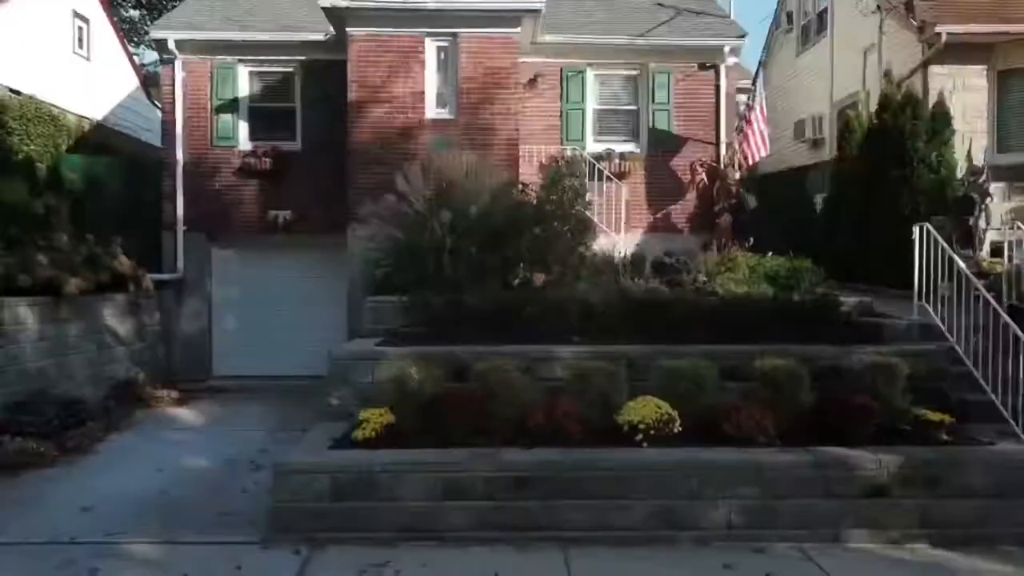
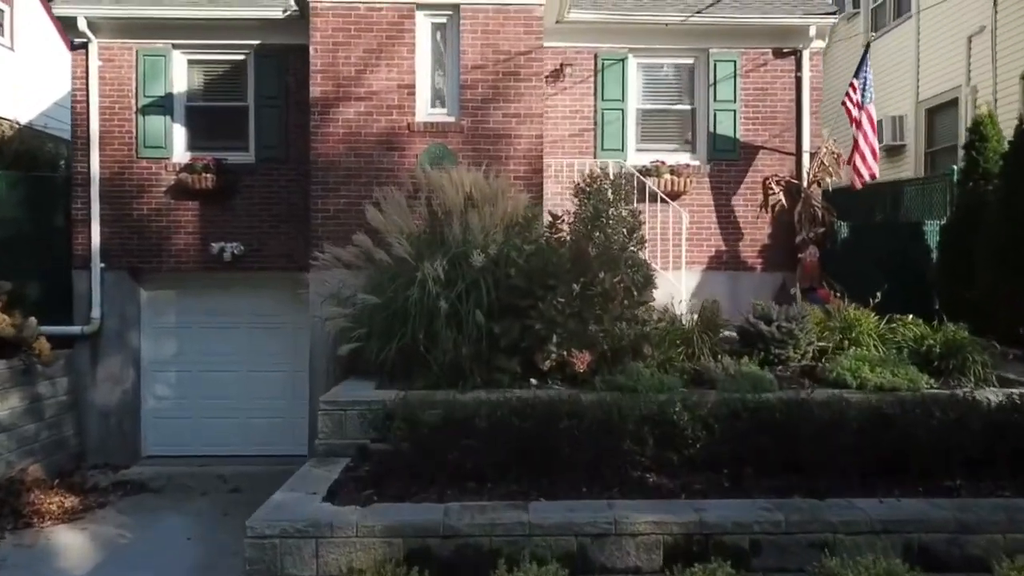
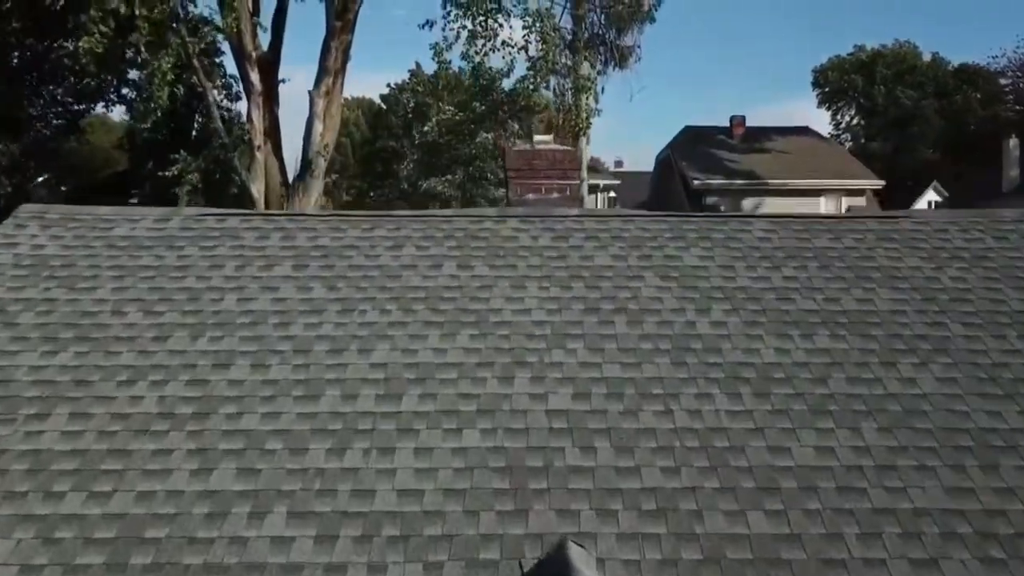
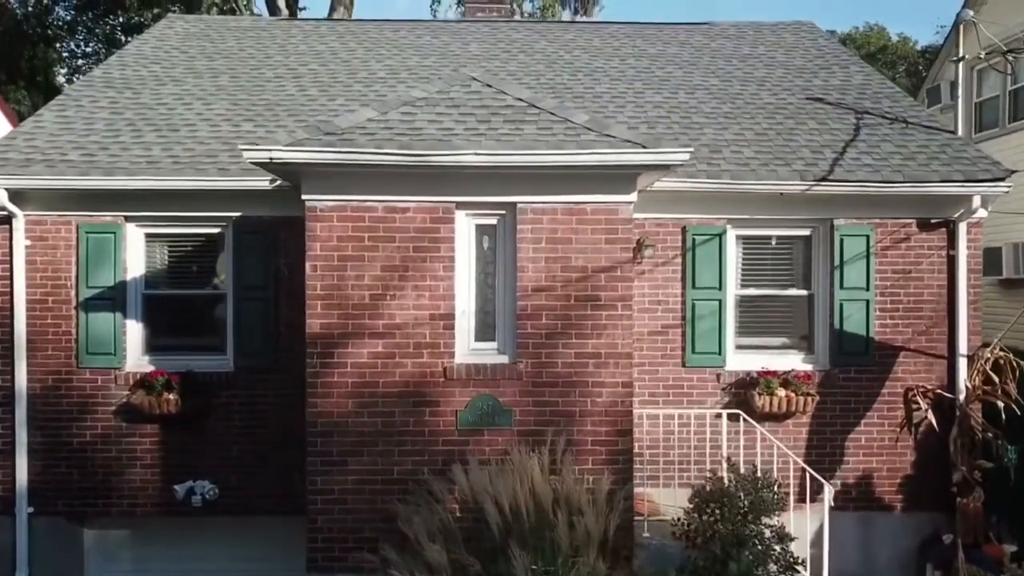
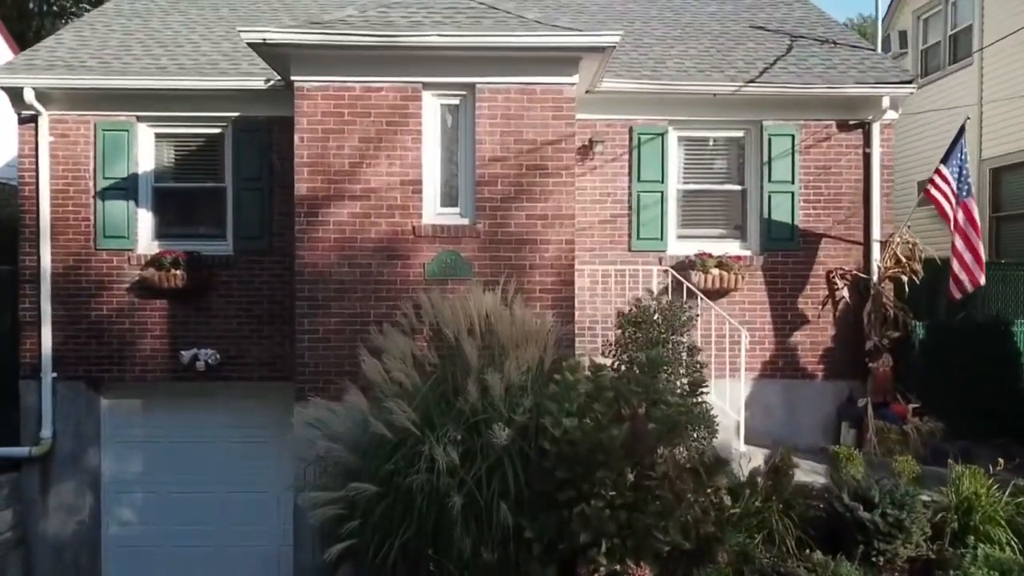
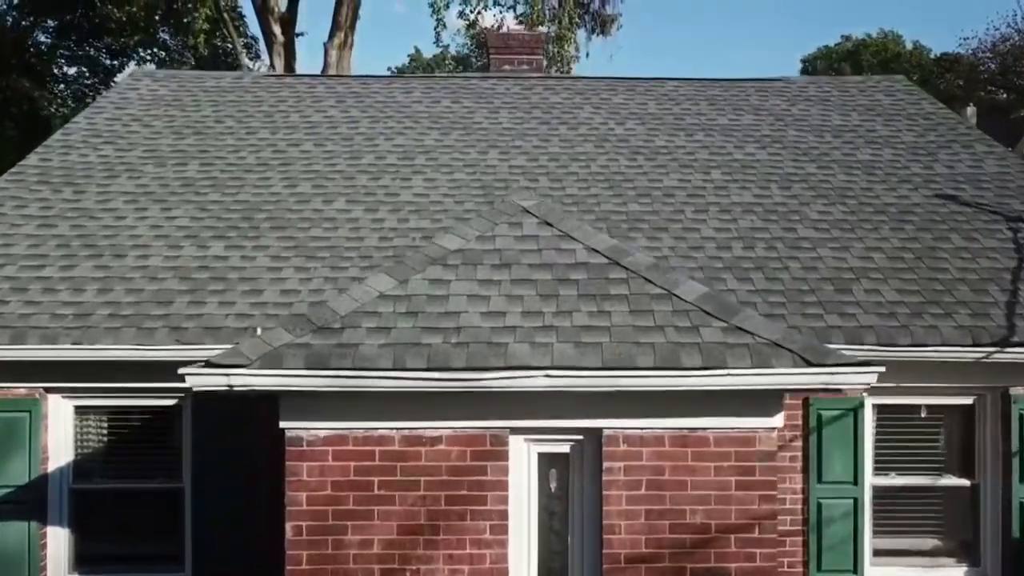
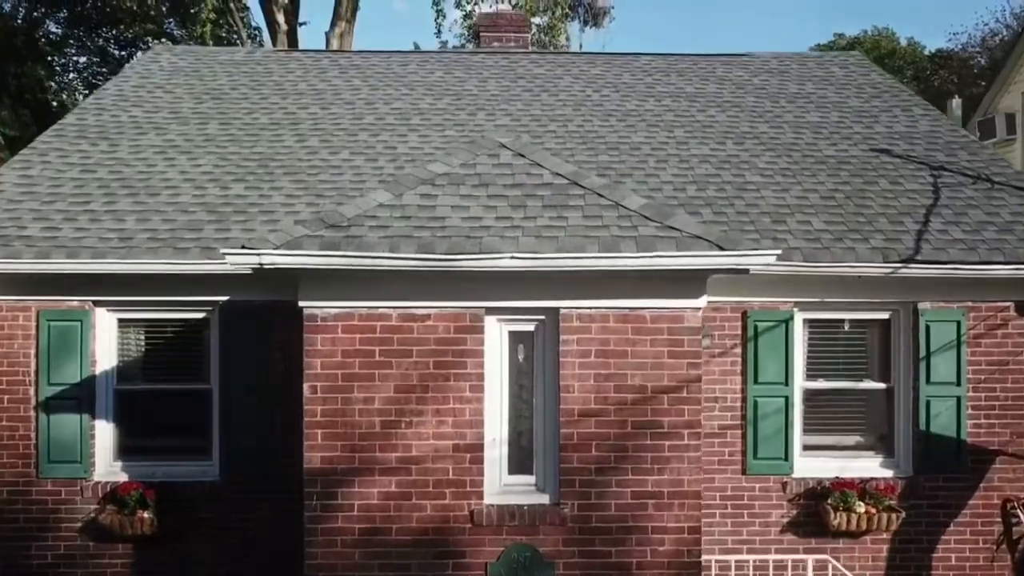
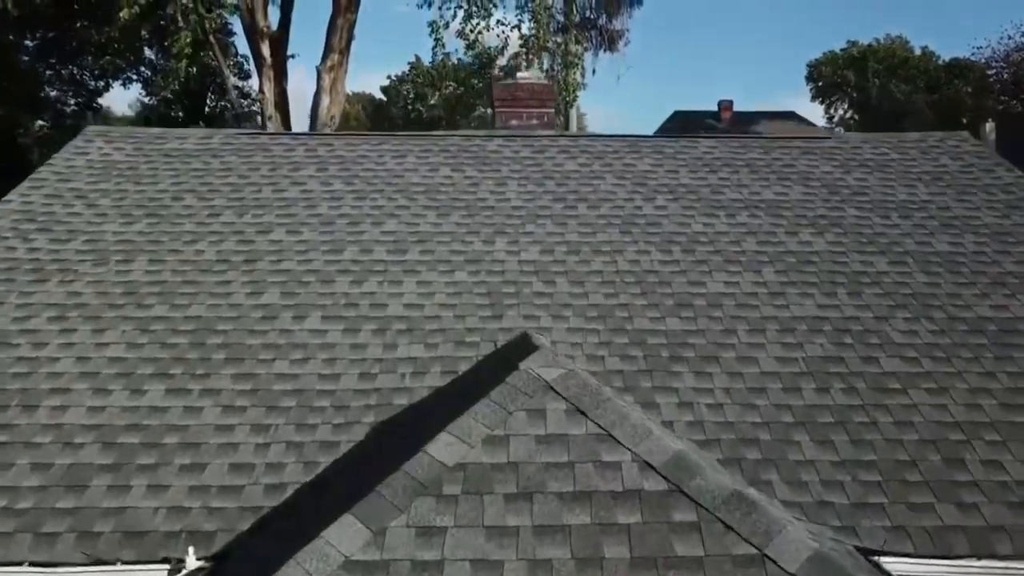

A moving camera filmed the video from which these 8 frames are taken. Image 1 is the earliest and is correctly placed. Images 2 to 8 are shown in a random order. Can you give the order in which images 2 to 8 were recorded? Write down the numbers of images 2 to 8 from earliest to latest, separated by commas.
2, 5, 4, 7, 6, 8, 3
